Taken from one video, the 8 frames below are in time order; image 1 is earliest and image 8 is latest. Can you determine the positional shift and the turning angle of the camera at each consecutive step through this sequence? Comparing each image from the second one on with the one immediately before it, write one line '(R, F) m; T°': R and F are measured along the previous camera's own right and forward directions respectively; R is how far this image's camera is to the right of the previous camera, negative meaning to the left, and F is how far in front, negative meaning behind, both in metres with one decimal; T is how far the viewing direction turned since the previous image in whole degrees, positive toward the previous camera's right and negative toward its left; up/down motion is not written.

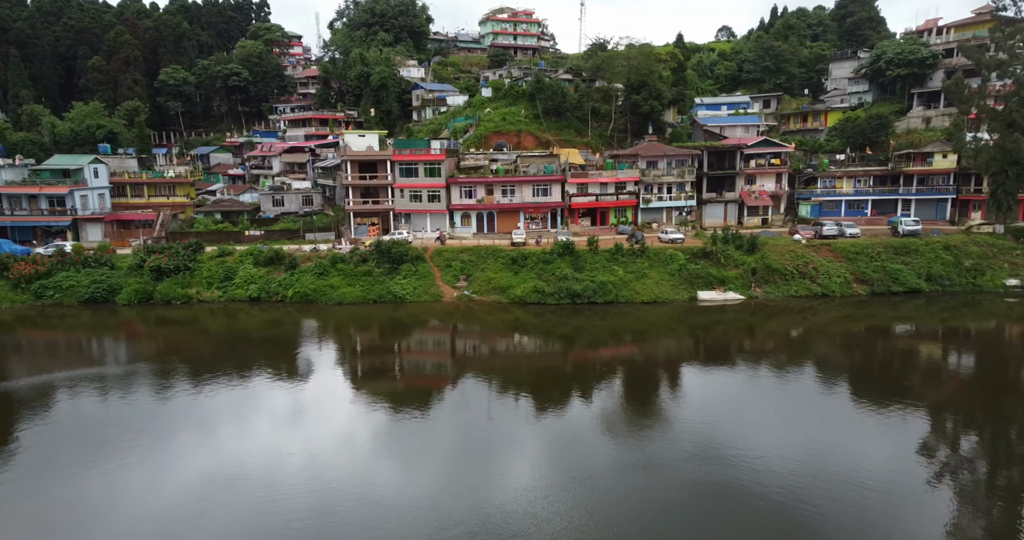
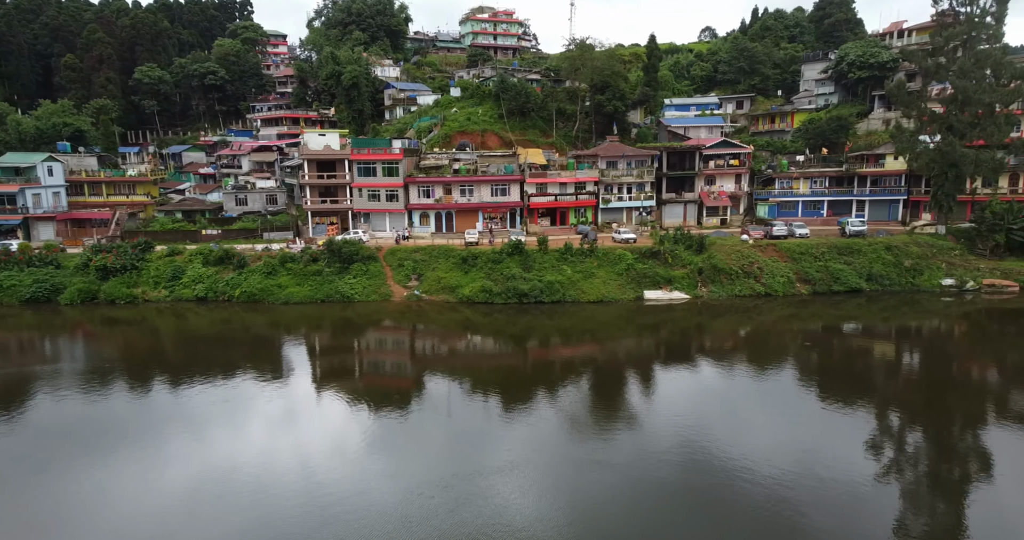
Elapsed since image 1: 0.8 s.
(+2.2, -0.2) m; +1°
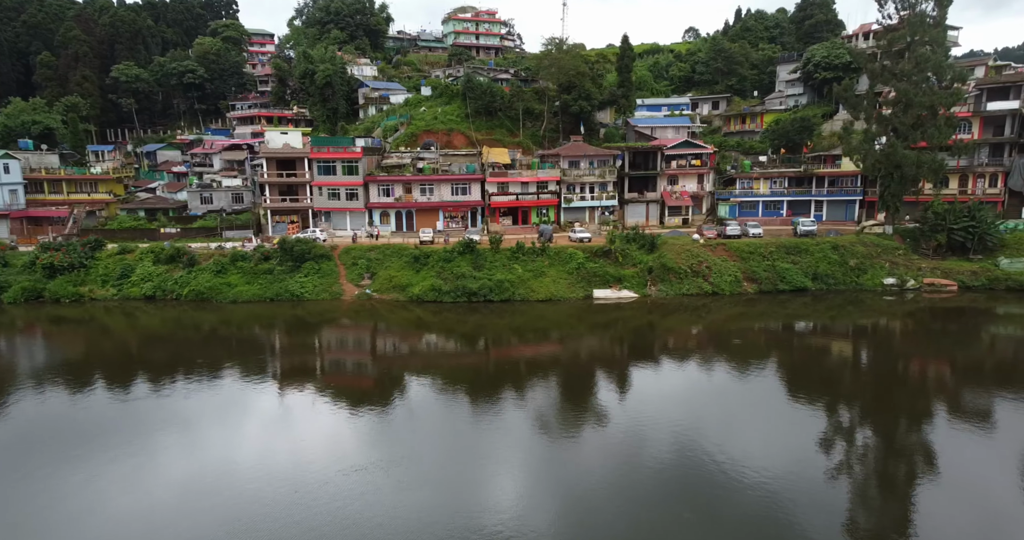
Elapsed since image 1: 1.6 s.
(+2.2, -0.2) m; +1°
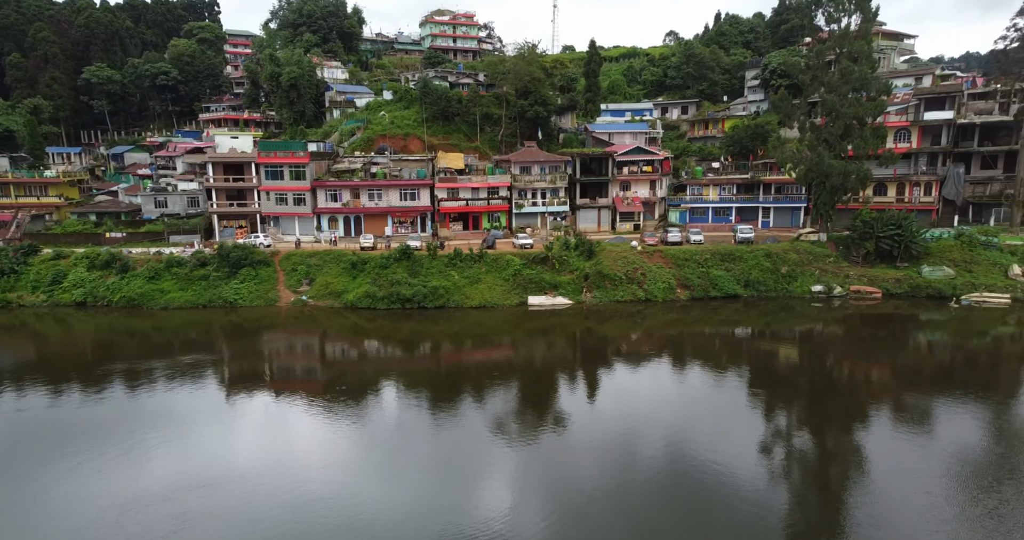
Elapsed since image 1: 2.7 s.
(+2.9, -0.3) m; +1°
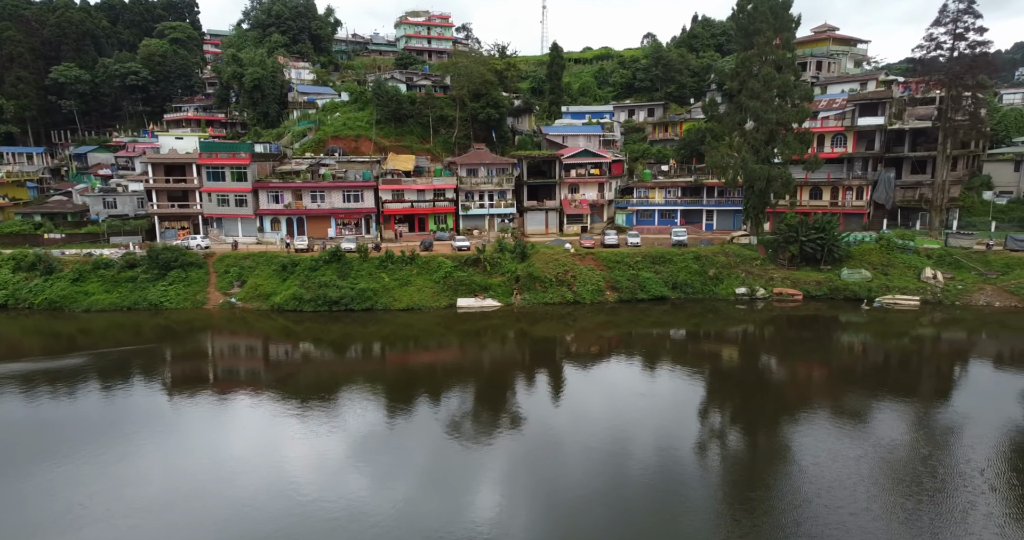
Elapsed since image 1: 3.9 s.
(+3.2, -0.3) m; +1°
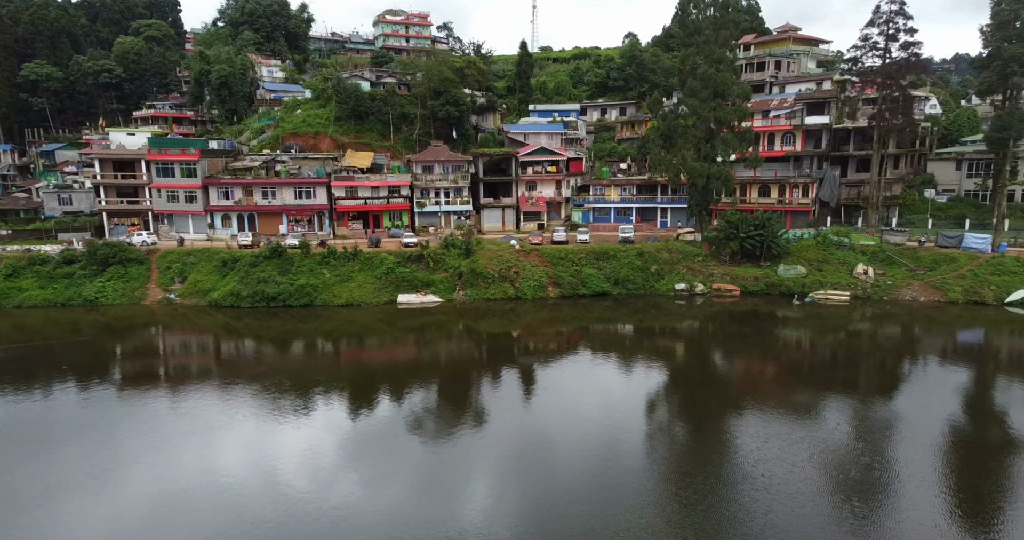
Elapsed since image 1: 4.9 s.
(+2.6, -0.1) m; +1°
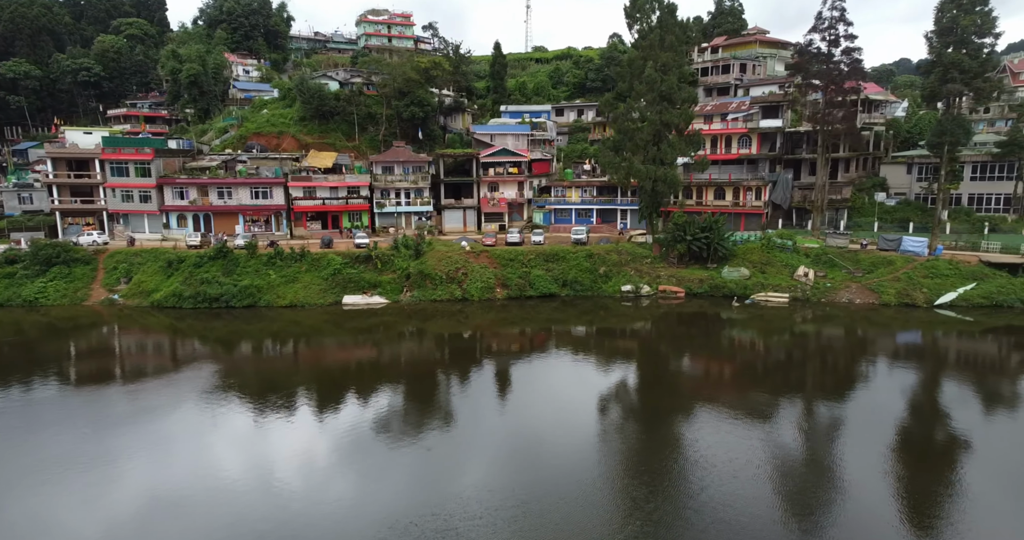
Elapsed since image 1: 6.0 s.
(+2.5, 0.0) m; +1°
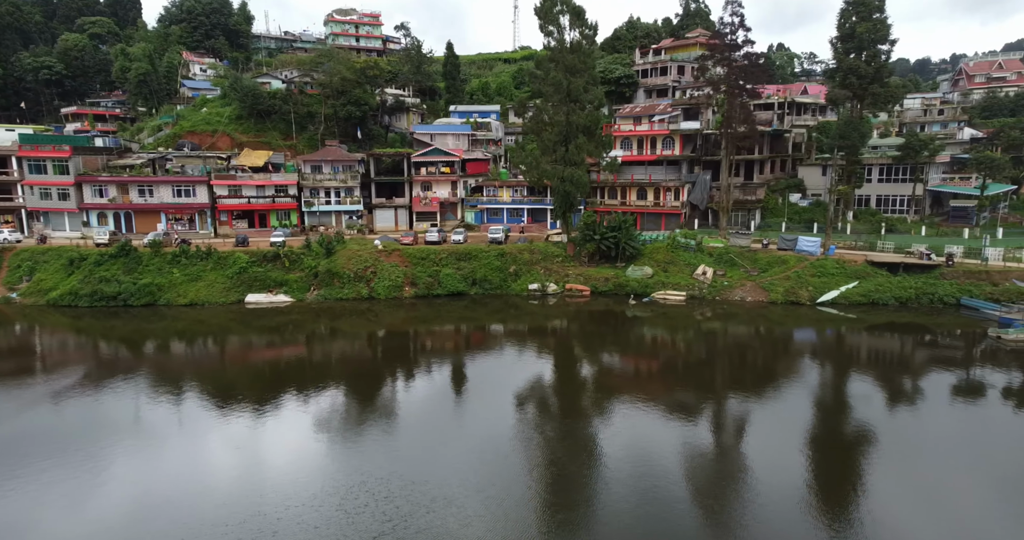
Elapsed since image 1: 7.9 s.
(+4.4, -0.1) m; +1°
